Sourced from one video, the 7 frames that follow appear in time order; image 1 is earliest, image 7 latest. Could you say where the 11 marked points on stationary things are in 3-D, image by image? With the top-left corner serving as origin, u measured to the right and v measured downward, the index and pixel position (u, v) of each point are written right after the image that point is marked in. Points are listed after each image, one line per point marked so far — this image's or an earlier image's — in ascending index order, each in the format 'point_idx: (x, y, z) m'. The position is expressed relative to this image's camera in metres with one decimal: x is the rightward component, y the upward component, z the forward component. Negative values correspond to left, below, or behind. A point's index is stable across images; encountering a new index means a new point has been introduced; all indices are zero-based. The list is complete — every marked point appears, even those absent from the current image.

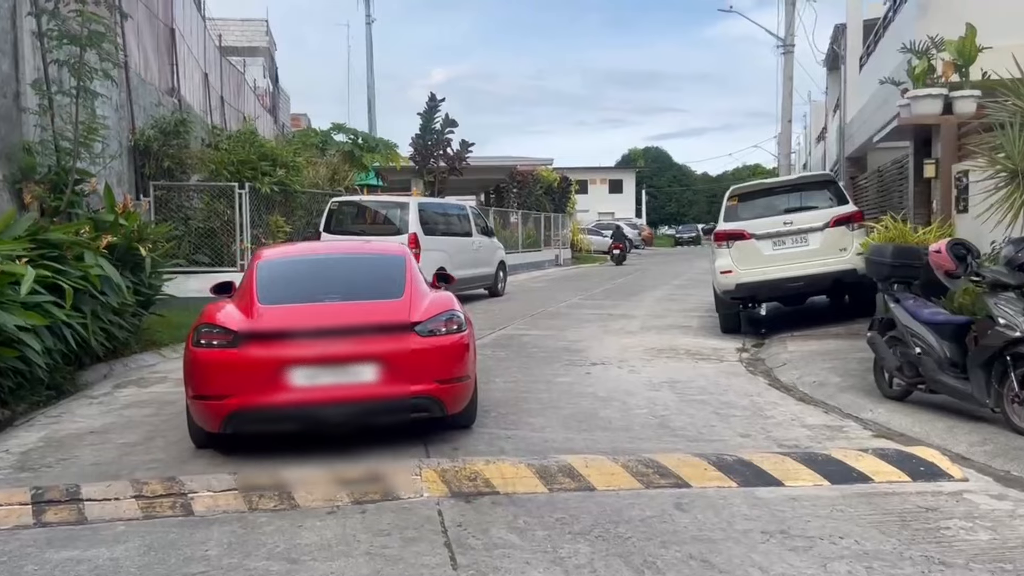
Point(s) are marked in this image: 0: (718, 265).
0: (+2.7, +0.3, +11.1) m
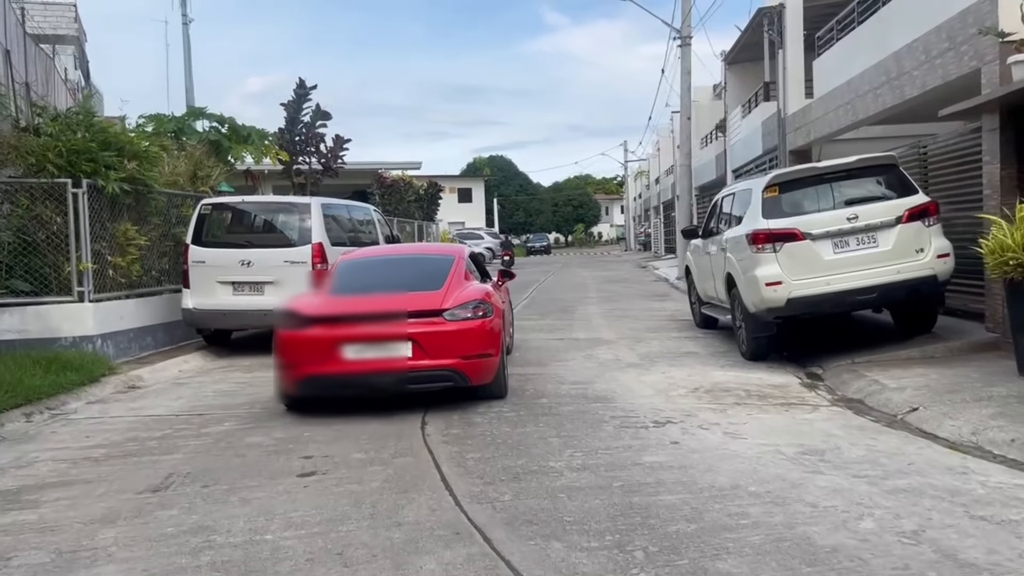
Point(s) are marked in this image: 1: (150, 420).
0: (+2.5, +0.1, +8.6) m
1: (-3.3, -1.2, +7.6) m
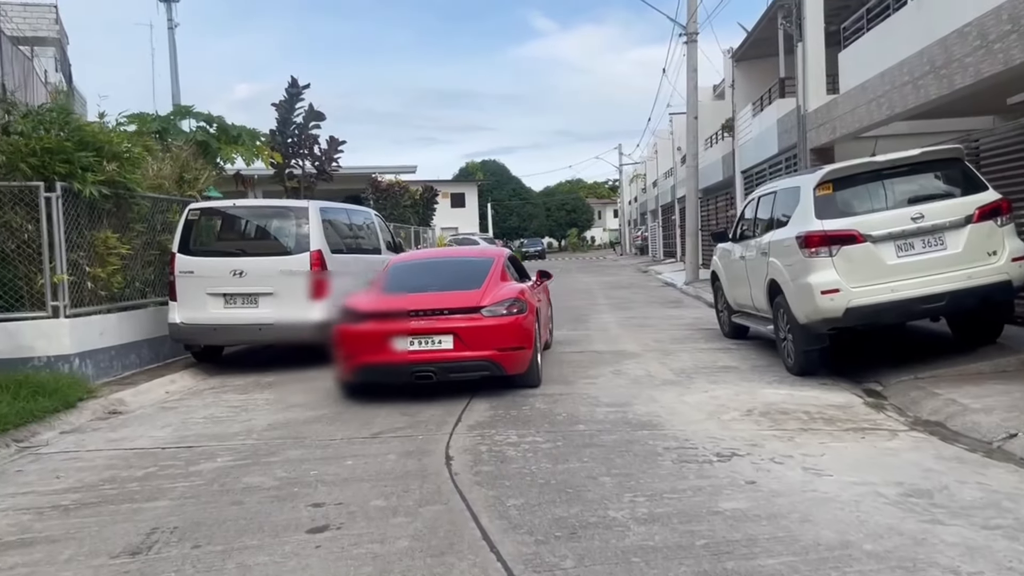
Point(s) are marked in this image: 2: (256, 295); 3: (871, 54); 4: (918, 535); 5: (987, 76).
0: (+2.7, +0.1, +7.7) m
1: (-3.0, -1.3, +6.7) m
2: (-3.2, -0.1, +10.5) m
3: (+5.4, +3.5, +12.8) m
4: (+2.0, -1.2, +4.2) m
5: (+5.1, +2.3, +9.1) m
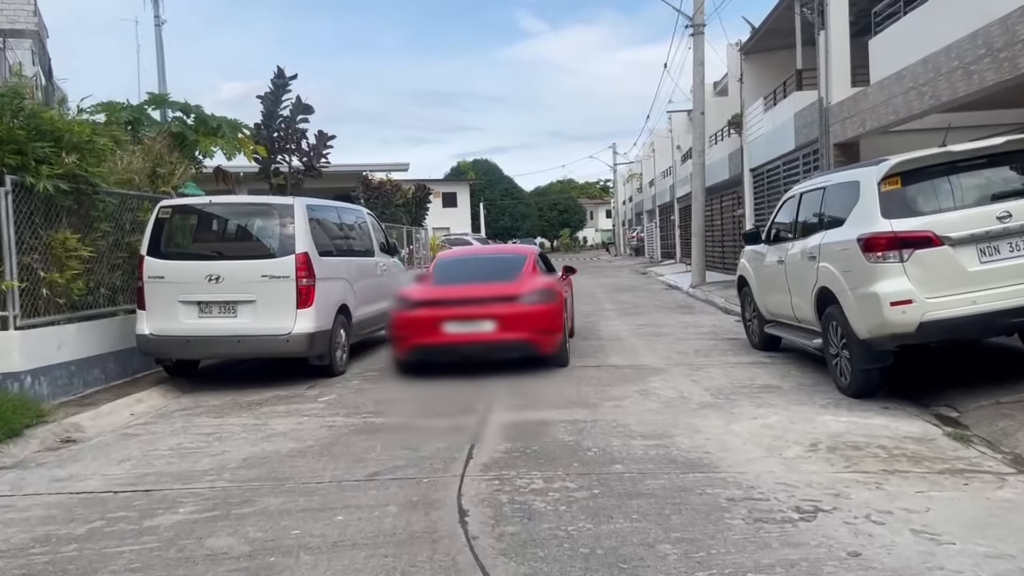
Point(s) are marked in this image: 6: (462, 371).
0: (+2.9, 0.0, +6.6) m
1: (-2.8, -1.4, +5.5) m
2: (-3.0, -0.2, +9.3) m
3: (+5.5, +3.4, +11.7) m
4: (+2.1, -1.3, +3.1) m
5: (+5.2, +2.2, +8.1) m
6: (-0.5, -0.9, +9.7) m
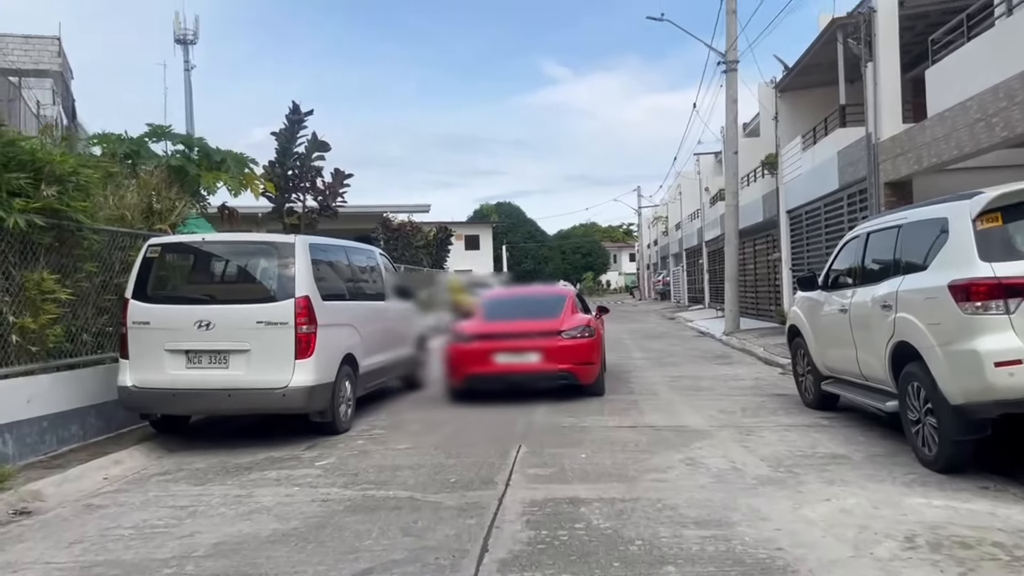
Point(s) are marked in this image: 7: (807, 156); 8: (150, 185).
0: (+3.0, -0.4, +5.5) m
1: (-2.7, -1.7, +4.5) m
2: (-2.8, -0.6, +8.3) m
3: (+5.8, +2.8, +10.7) m
4: (+2.2, -1.5, +1.9) m
5: (+5.4, +1.7, +7.0) m
6: (-0.3, -1.4, +8.7) m
7: (+6.4, +2.9, +18.6) m
8: (-4.6, +1.3, +10.8) m
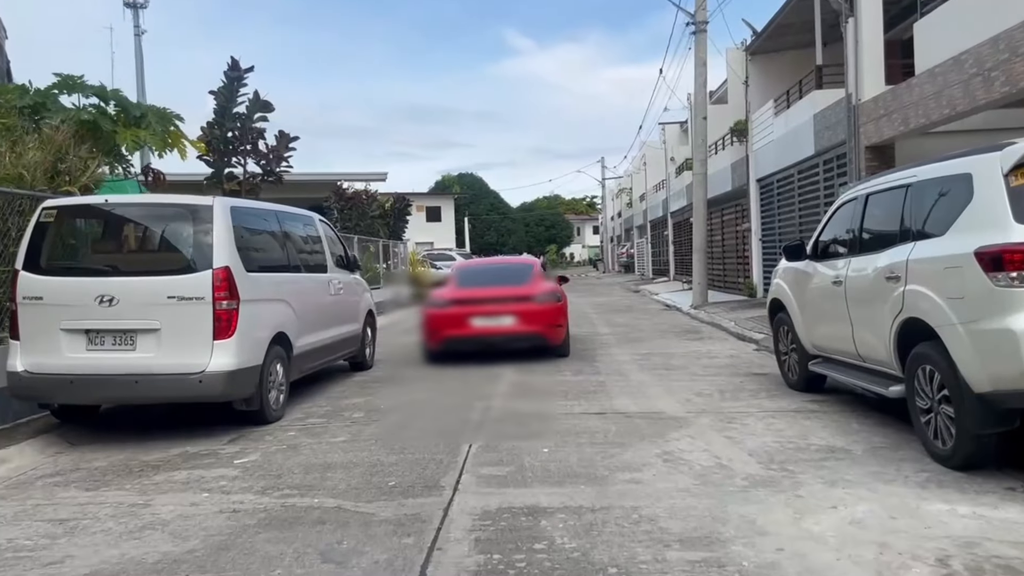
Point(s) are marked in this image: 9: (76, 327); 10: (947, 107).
0: (+2.8, -0.2, +4.6) m
1: (-3.0, -1.5, +3.4) m
2: (-3.2, -0.4, +7.2) m
3: (+5.3, +3.1, +9.8) m
4: (+2.1, -1.4, +1.0) m
5: (+5.1, +2.0, +6.1) m
6: (-0.7, -1.2, +7.7) m
7: (+5.6, +3.5, +17.7) m
8: (-5.1, +1.6, +9.5) m
9: (-3.7, -0.3, +7.2) m
10: (+5.3, +2.2, +10.4) m
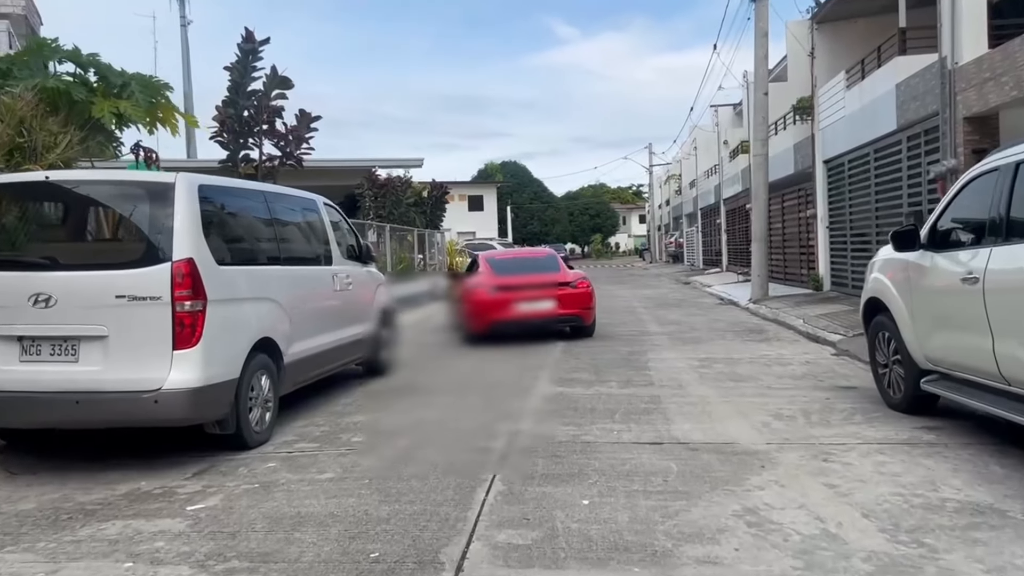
0: (+2.8, -0.2, +2.9) m
1: (-2.9, -1.6, +2.1) m
2: (-3.0, -0.3, +5.8) m
3: (+5.6, +3.2, +8.0) m
4: (+1.9, -1.5, -0.6) m
5: (+5.2, +2.0, +4.3) m
6: (-0.5, -1.2, +6.2) m
7: (+6.3, +3.6, +15.8) m
8: (-4.8, +1.7, +8.2) m
9: (-3.5, -0.3, +5.9) m
10: (+5.7, +2.3, +8.5) m
